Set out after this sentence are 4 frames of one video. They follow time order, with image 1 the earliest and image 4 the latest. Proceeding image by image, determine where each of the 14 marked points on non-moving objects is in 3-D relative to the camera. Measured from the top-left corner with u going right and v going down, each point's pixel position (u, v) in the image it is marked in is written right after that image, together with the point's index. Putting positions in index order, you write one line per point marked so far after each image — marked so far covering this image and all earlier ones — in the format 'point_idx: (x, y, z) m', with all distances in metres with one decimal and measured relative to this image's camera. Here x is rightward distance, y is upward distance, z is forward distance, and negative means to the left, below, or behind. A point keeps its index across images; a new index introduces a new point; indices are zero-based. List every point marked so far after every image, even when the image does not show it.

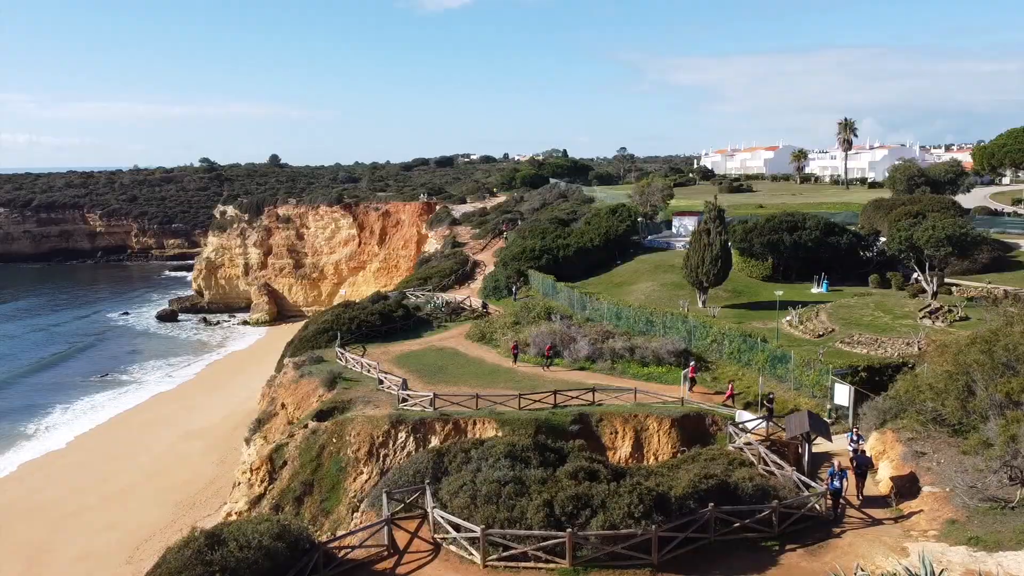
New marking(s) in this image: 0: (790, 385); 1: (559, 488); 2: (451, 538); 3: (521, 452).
0: (+4.8, -1.7, +18.9) m
1: (+0.4, -1.8, +9.8) m
2: (-0.5, -2.1, +9.5) m
3: (+0.1, -1.7, +11.4) m
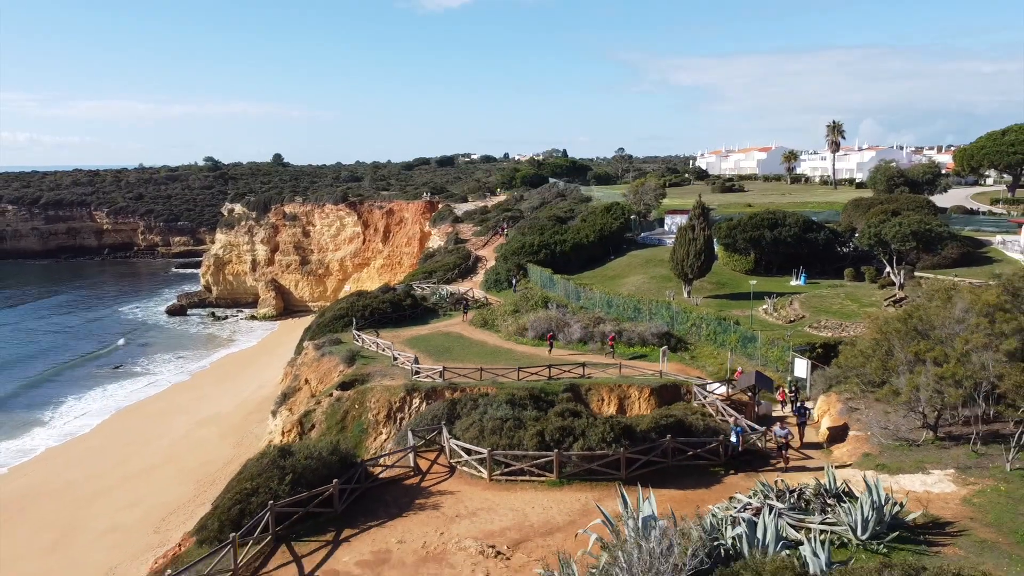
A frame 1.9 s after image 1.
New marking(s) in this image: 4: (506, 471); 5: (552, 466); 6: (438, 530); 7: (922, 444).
0: (+4.8, -1.4, +21.4) m
1: (+0.4, -1.5, +12.3) m
2: (-0.5, -1.9, +12.0) m
3: (+0.1, -1.4, +13.9) m
4: (-0.1, -1.9, +11.5) m
5: (+0.4, -1.8, +11.5) m
6: (-0.7, -2.2, +10.1) m
7: (+4.8, -1.8, +13.1) m
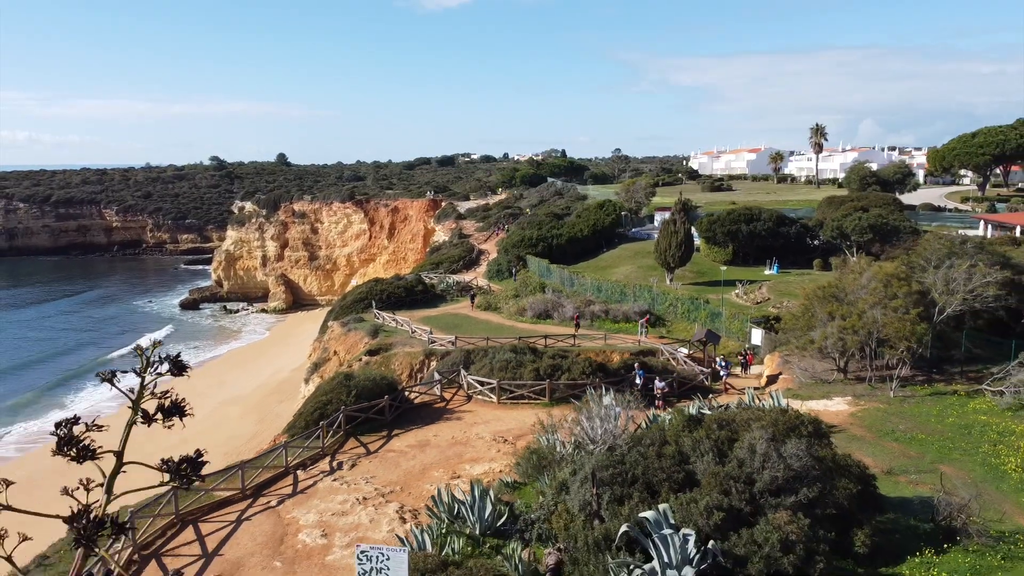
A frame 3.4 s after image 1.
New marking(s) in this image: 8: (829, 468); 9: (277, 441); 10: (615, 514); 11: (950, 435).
0: (+4.8, -1.0, +25.2) m
1: (+0.4, -1.1, +16.1) m
2: (-0.5, -1.5, +15.8) m
3: (+0.1, -1.0, +17.7) m
4: (0.0, -1.5, +15.3) m
5: (+0.4, -1.4, +15.2) m
6: (-0.6, -1.8, +13.9) m
7: (+4.9, -1.4, +16.9) m
8: (+2.5, -1.4, +8.6) m
9: (-2.9, -1.9, +13.7) m
10: (+0.8, -1.7, +8.3) m
11: (+5.2, -1.7, +13.2) m
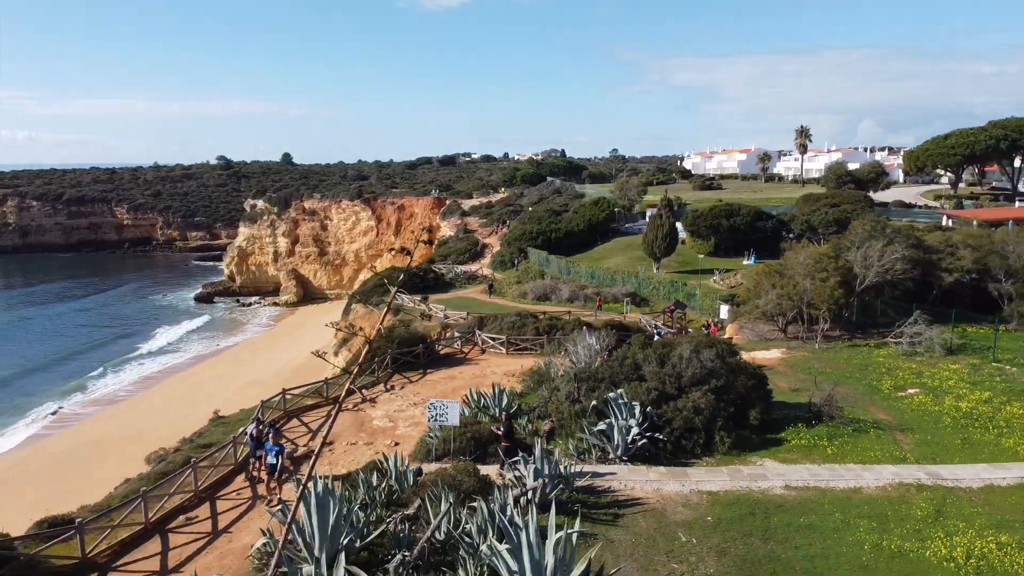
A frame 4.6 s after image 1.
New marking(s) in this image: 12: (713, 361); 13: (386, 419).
0: (+4.9, -0.6, +29.4) m
1: (+0.5, -0.6, +20.3) m
2: (-0.4, -1.0, +20.0) m
3: (+0.2, -0.6, +21.9) m
4: (+0.1, -1.0, +19.5) m
5: (+0.5, -1.0, +19.4) m
6: (-0.5, -1.3, +18.1) m
7: (+5.0, -1.0, +21.0) m
8: (+2.6, -0.9, +12.8) m
9: (-2.8, -1.4, +17.9) m
10: (+0.9, -1.2, +12.4) m
11: (+5.3, -1.3, +17.4) m
12: (+2.3, -0.8, +12.6) m
13: (-1.6, -1.6, +13.8) m
